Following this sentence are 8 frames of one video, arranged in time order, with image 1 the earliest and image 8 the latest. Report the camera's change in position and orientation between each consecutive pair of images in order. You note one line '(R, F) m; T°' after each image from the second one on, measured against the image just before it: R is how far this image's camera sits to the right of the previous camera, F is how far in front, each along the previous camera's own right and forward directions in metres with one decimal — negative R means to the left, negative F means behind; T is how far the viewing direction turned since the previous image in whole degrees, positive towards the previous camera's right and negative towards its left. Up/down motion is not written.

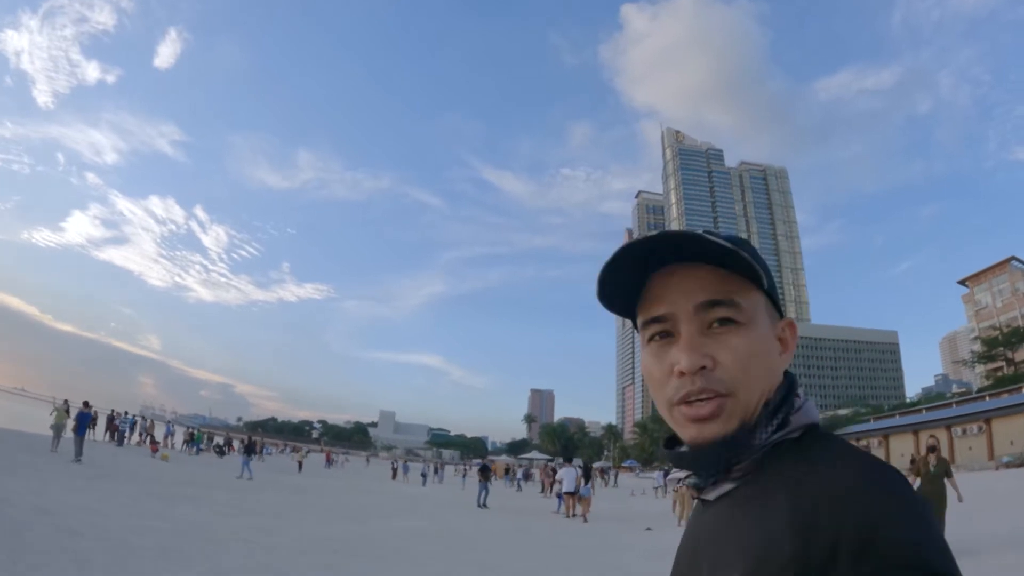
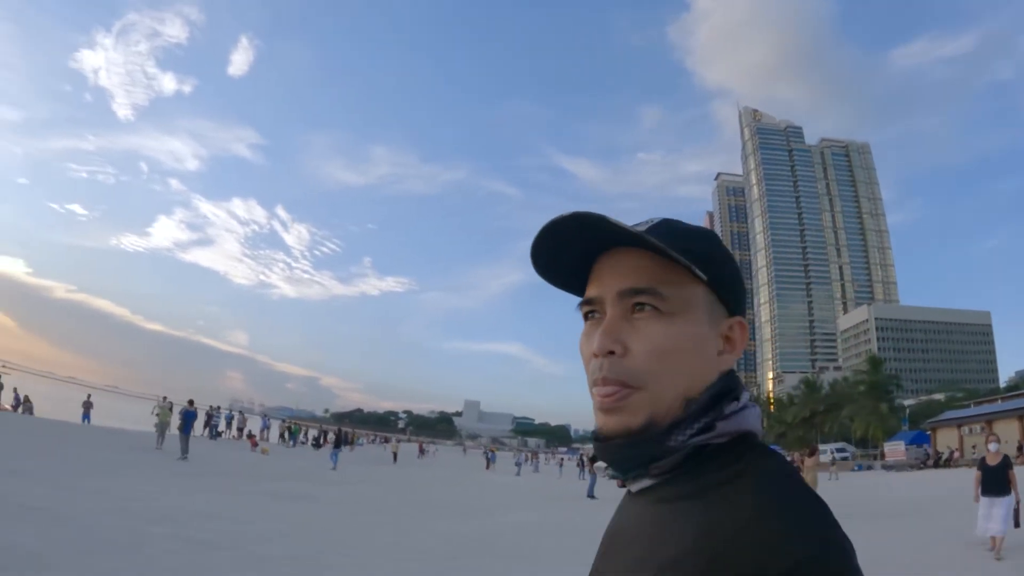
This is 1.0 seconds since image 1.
(+0.6, -1.2) m; -6°
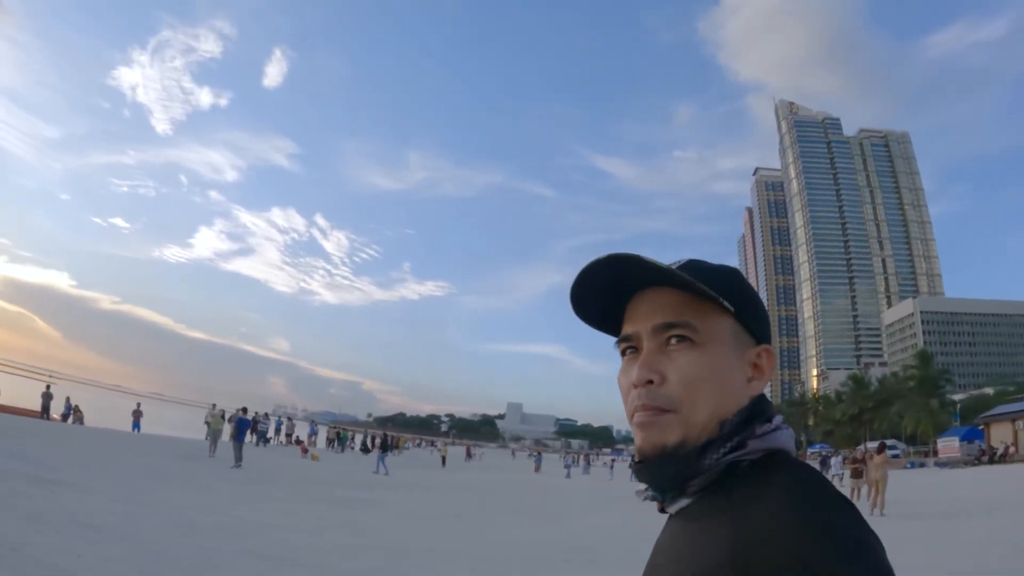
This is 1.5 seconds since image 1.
(+0.6, -0.1) m; -3°
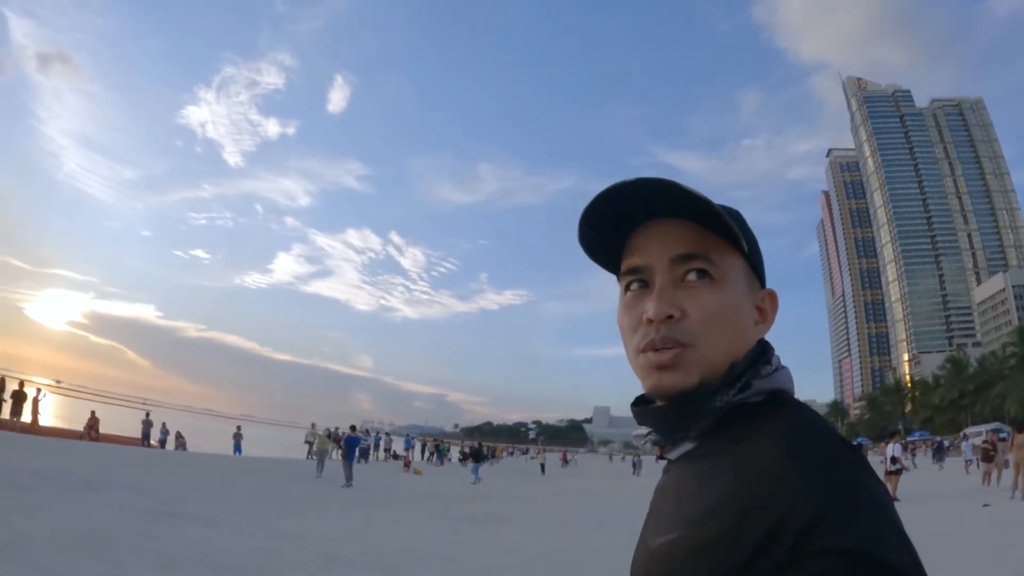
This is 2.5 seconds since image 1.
(+1.2, -0.8) m; -5°
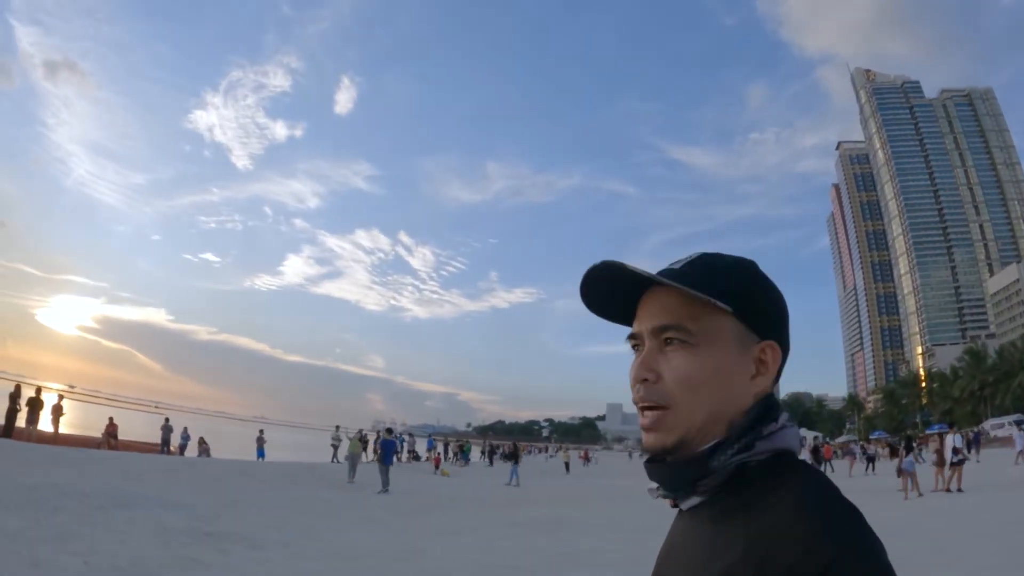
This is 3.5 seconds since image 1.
(+0.1, -0.2) m; -1°
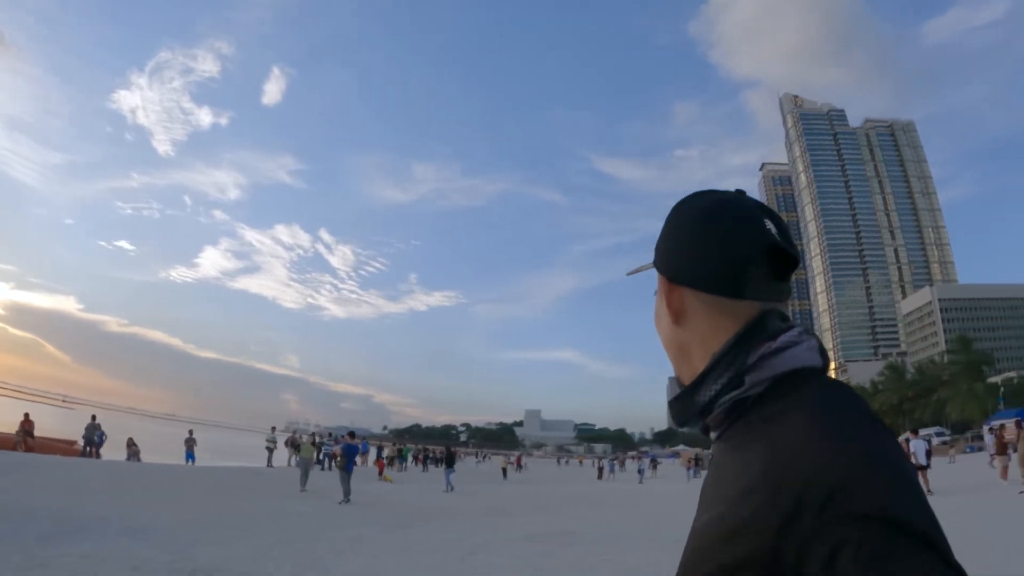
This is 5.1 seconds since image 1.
(-1.0, +0.9) m; +5°
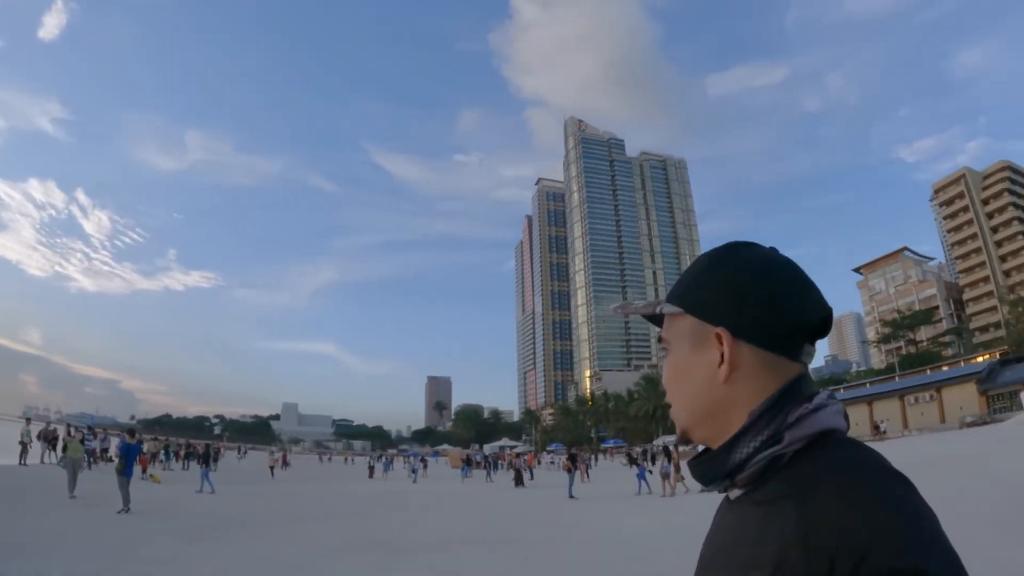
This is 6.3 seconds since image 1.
(-3.7, +1.5) m; +17°
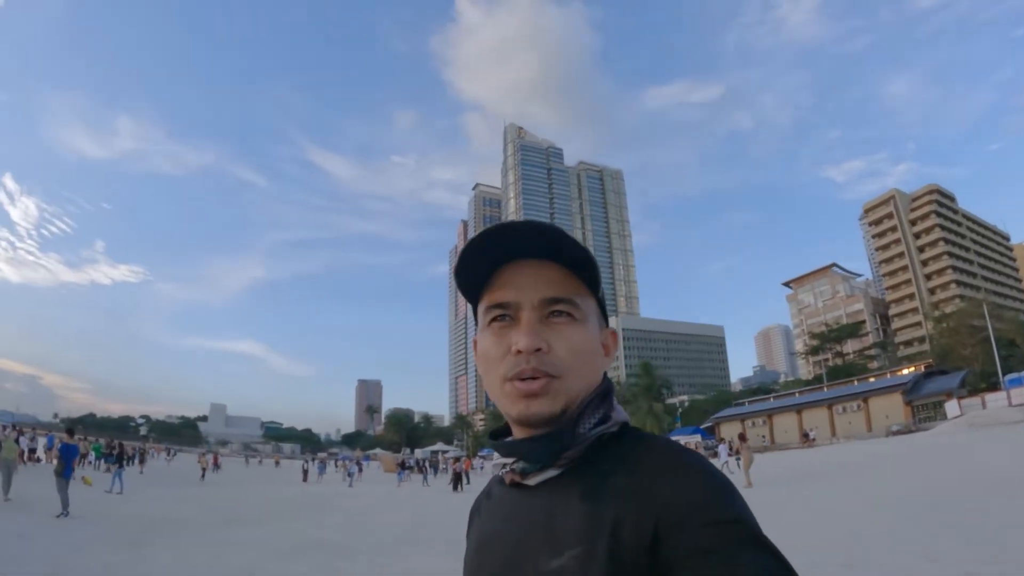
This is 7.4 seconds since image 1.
(-2.1, -0.6) m; +5°
